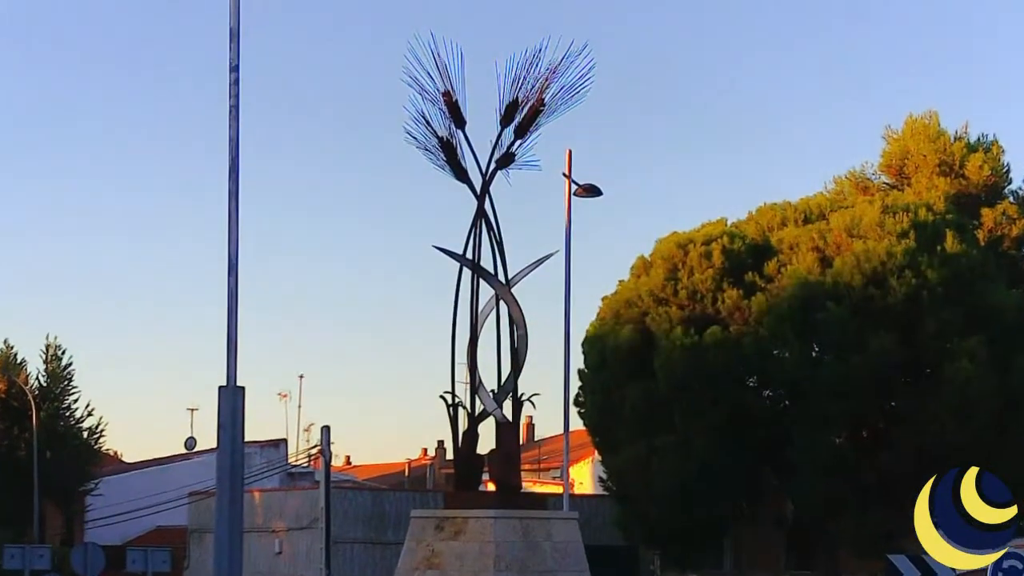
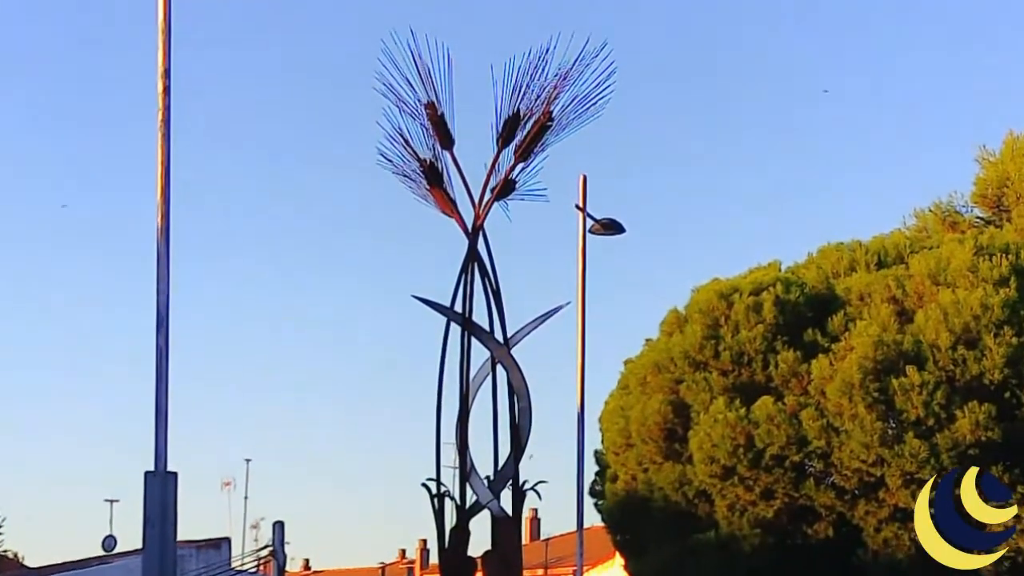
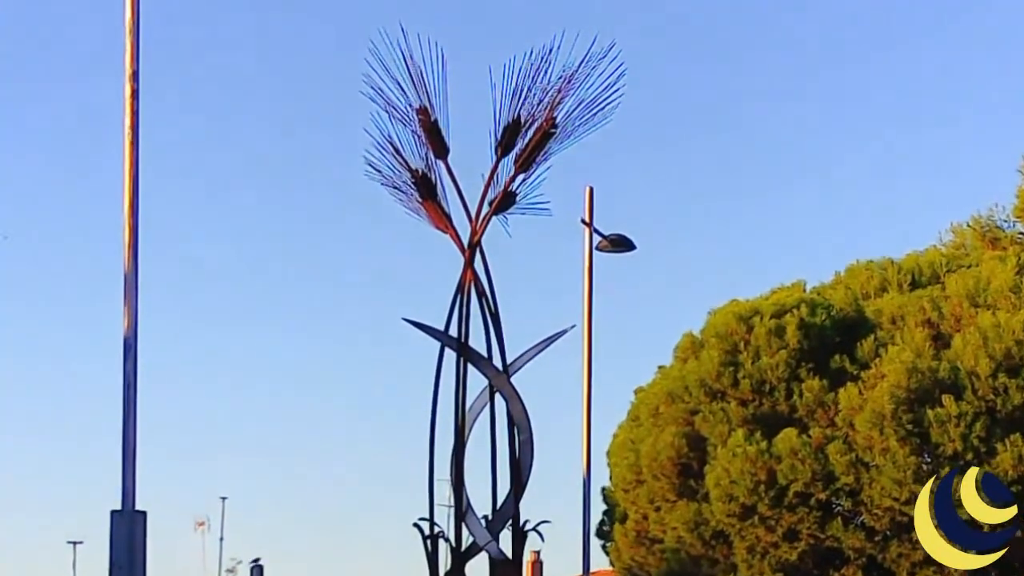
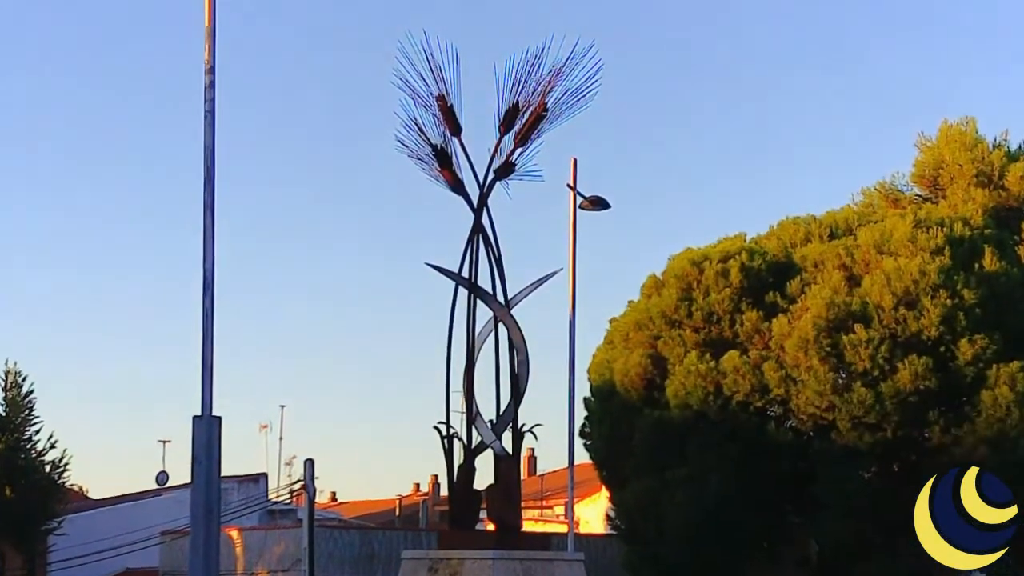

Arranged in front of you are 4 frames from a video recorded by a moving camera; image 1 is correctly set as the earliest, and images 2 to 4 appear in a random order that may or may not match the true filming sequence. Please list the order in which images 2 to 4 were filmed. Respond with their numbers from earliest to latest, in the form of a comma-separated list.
4, 2, 3
